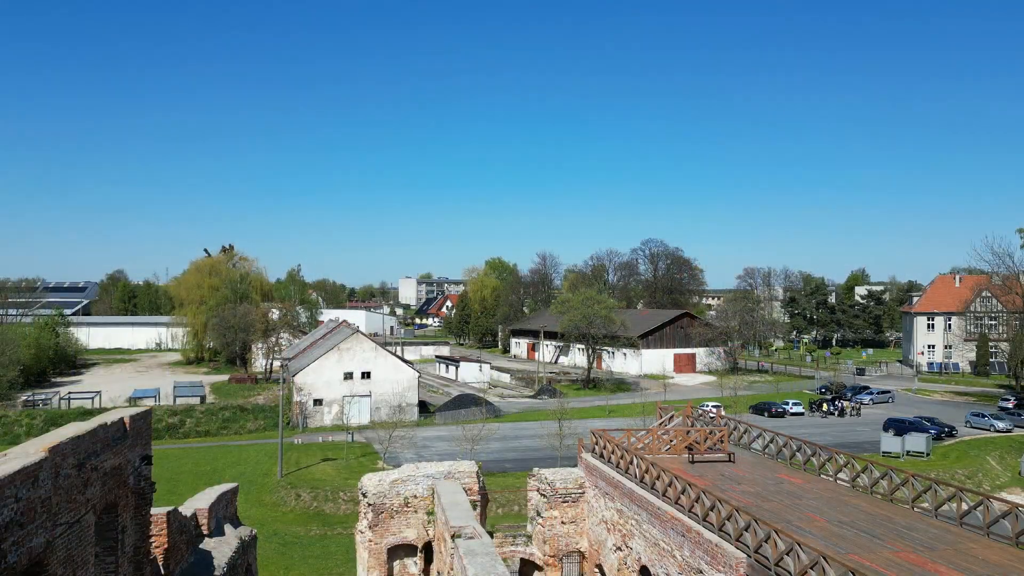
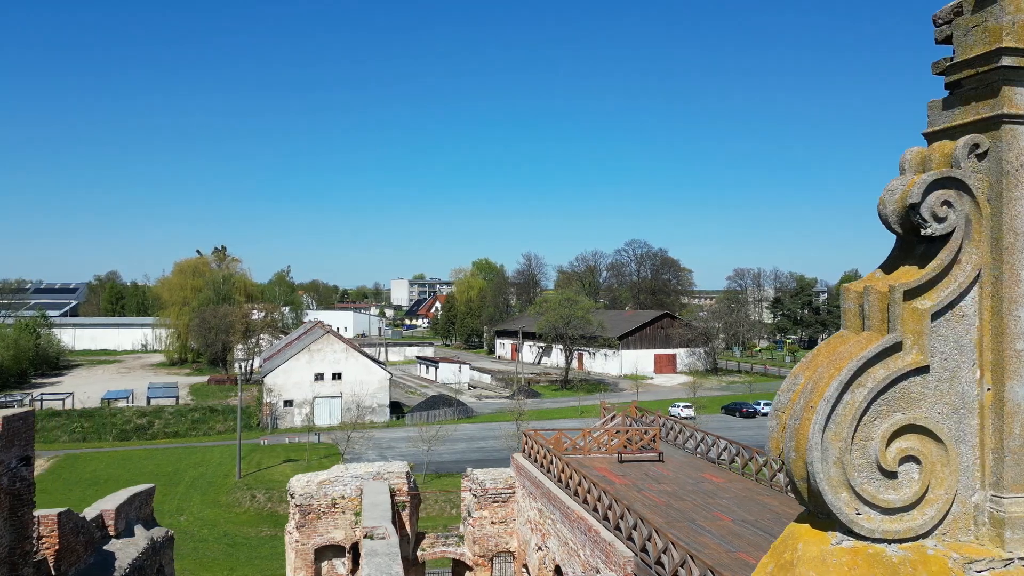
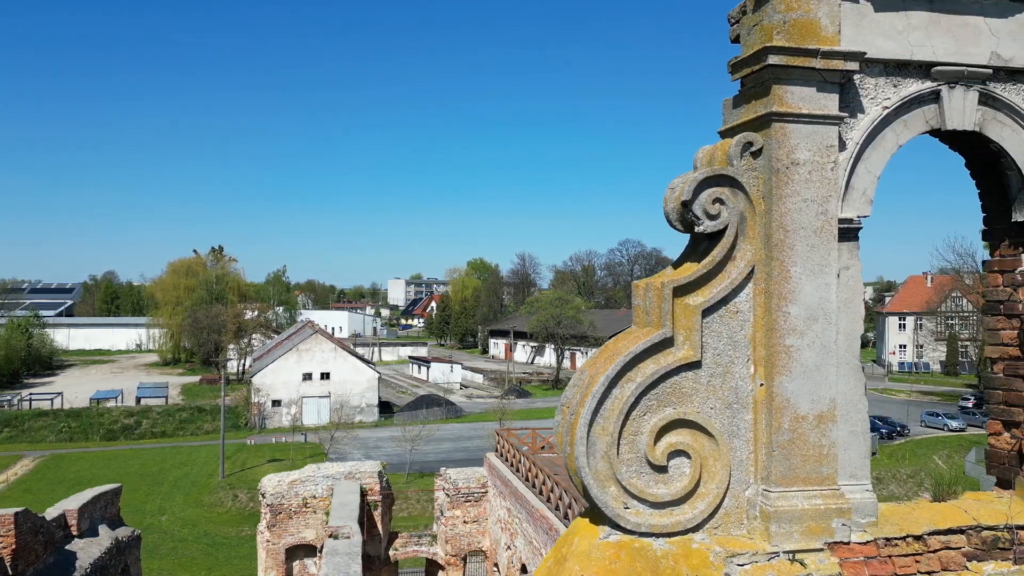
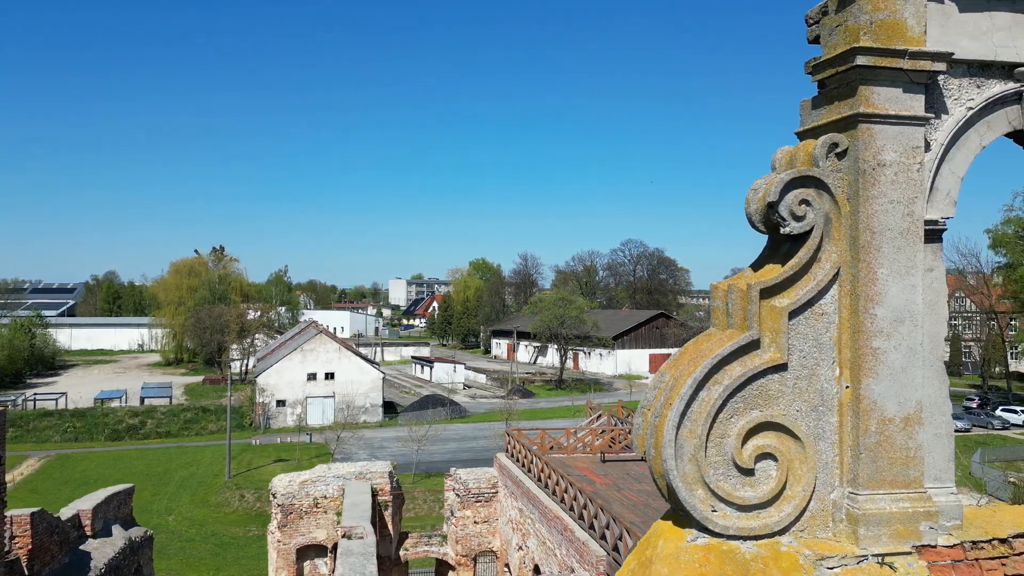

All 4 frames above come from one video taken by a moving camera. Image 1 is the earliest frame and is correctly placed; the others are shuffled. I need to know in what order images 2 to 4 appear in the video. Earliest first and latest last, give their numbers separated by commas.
2, 4, 3
